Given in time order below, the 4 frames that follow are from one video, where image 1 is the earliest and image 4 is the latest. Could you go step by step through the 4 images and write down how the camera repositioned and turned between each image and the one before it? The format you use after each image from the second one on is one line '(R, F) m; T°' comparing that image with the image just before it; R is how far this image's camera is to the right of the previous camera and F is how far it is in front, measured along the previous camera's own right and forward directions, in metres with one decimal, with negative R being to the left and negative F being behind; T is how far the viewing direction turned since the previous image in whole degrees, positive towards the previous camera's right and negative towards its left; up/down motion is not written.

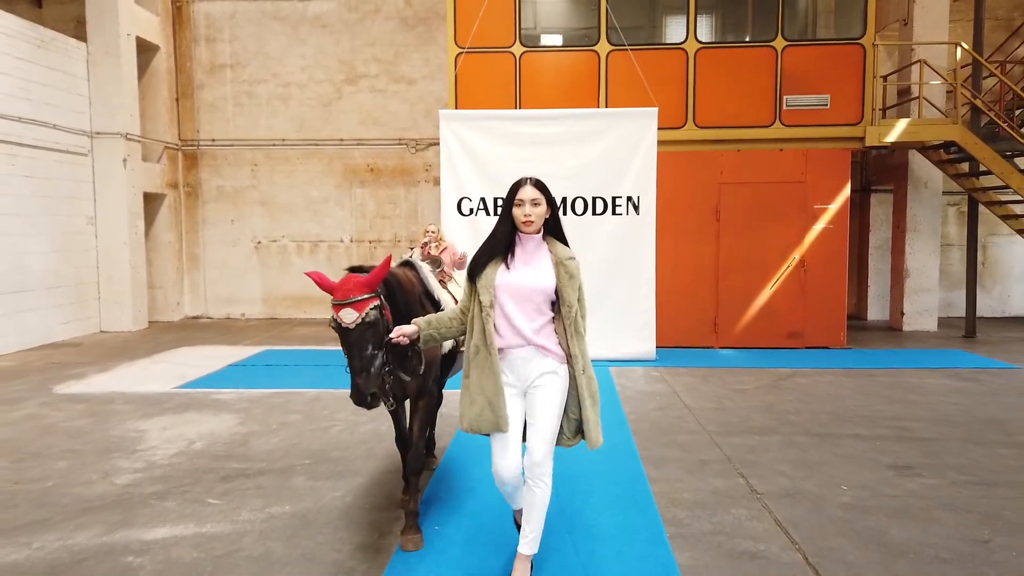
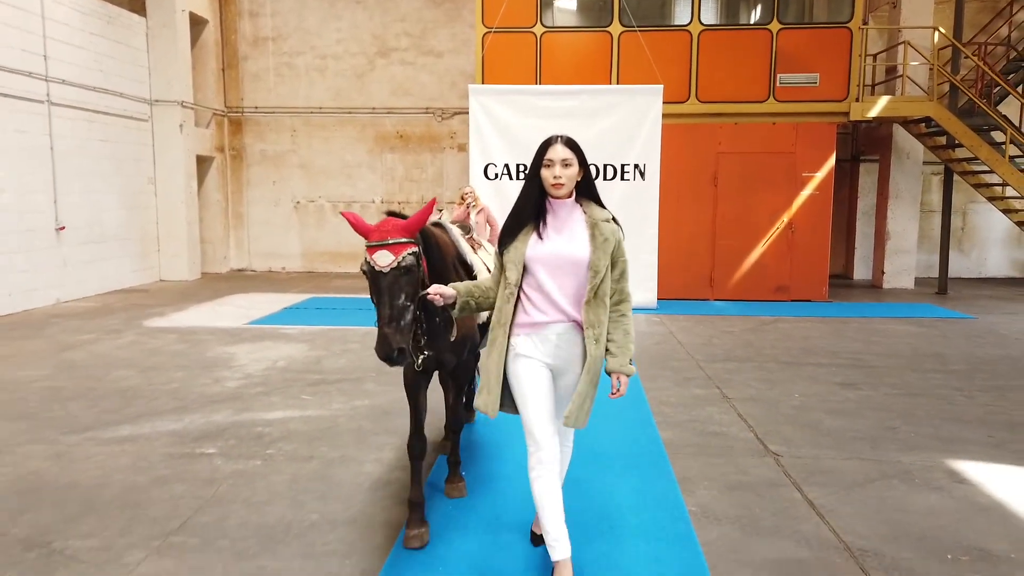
(-0.1, -1.1) m; -1°
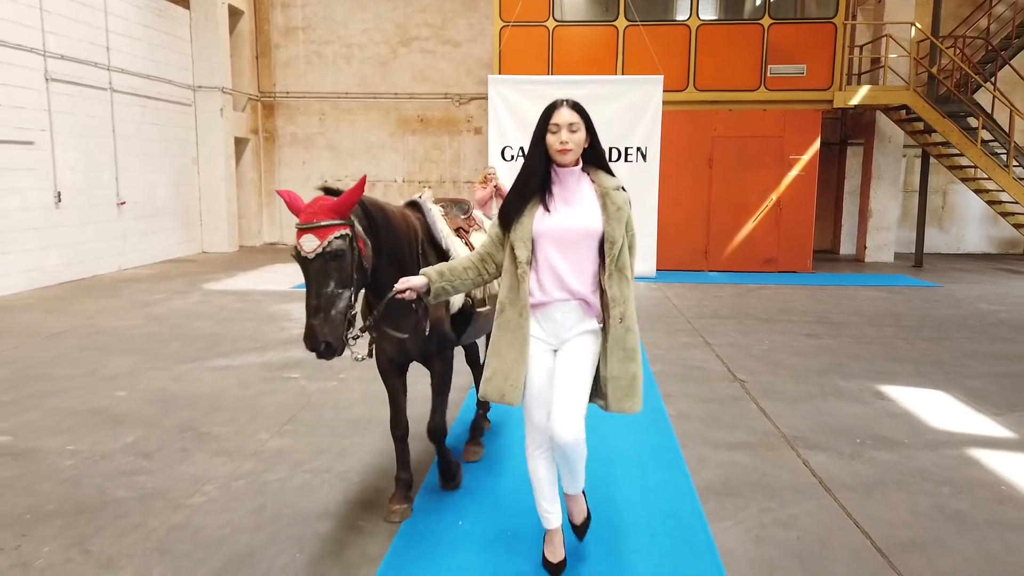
(-0.1, -1.1) m; 0°
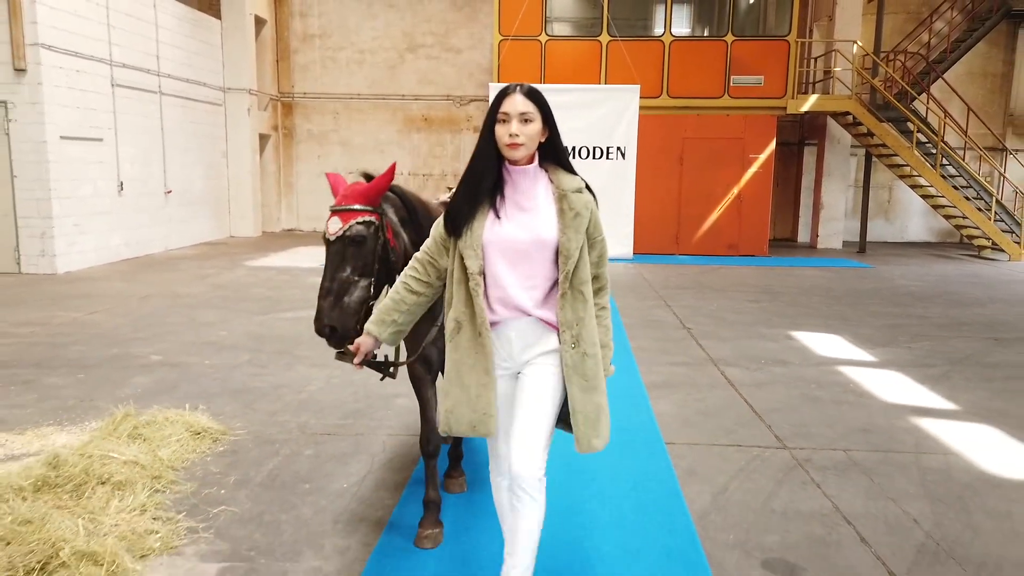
(-0.1, -1.6) m; +1°
